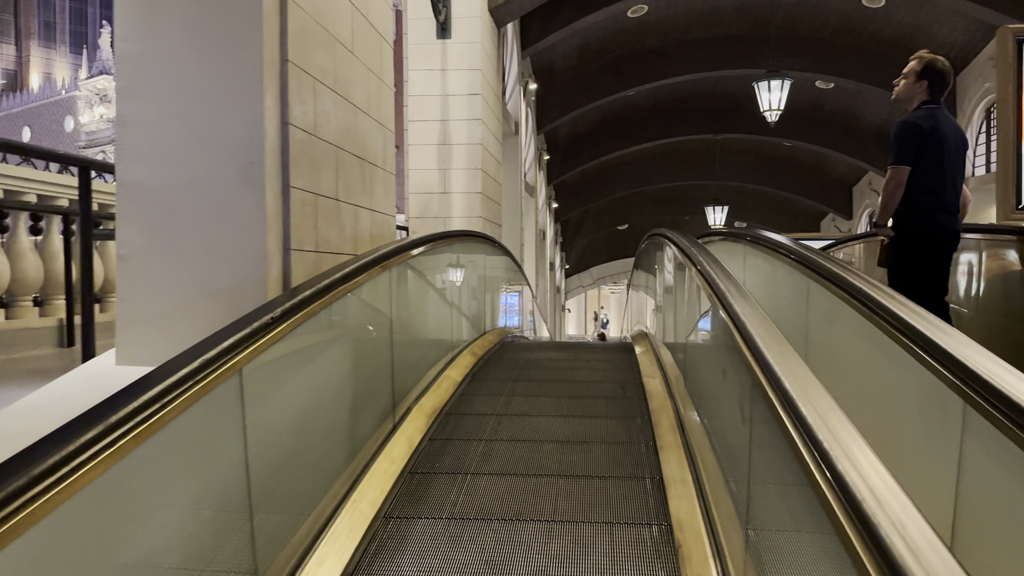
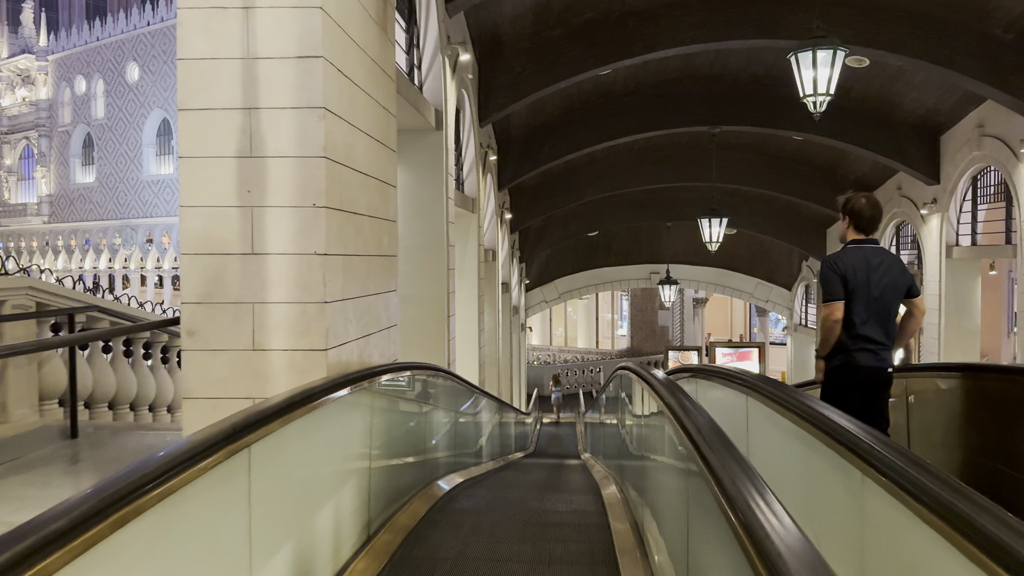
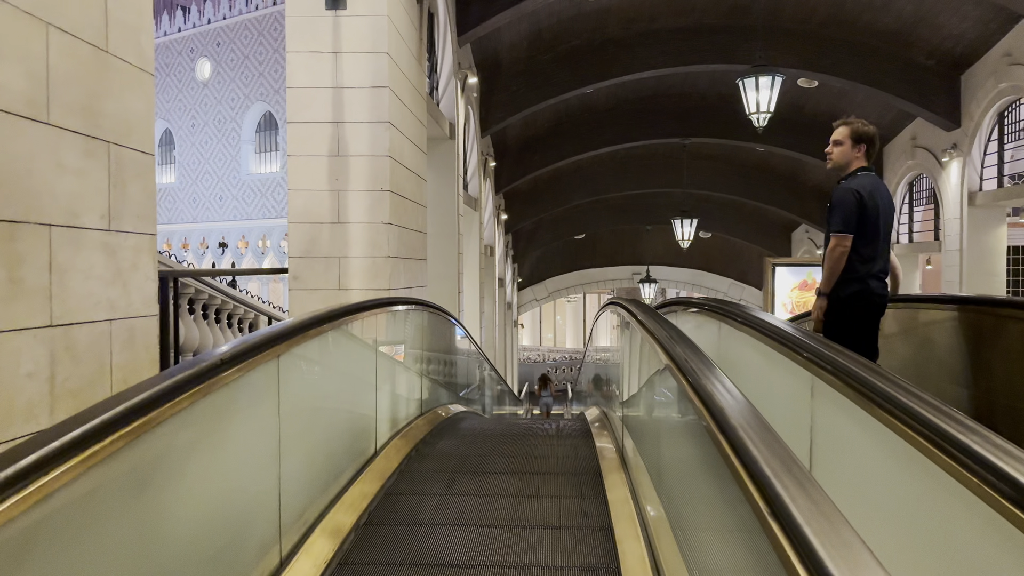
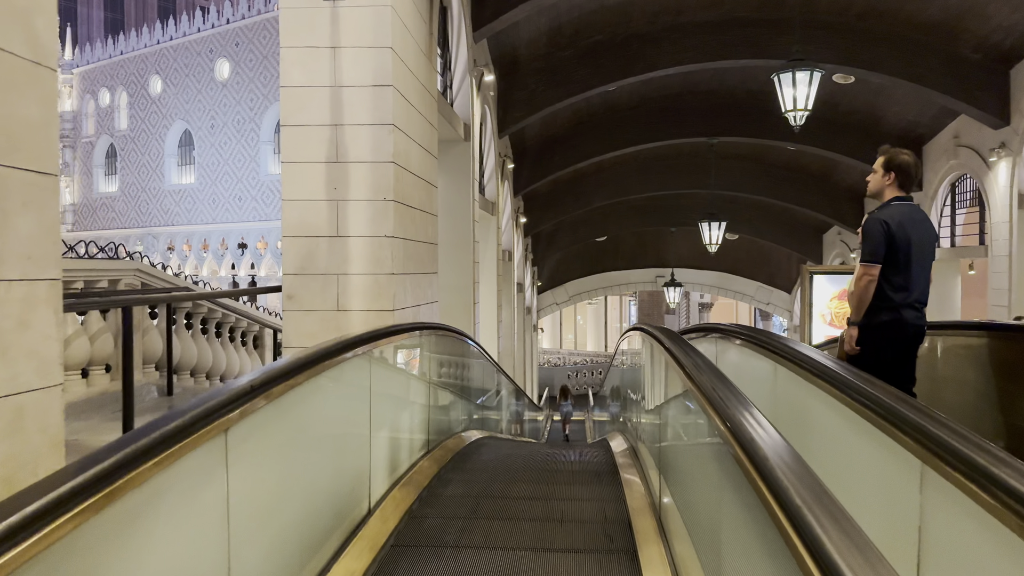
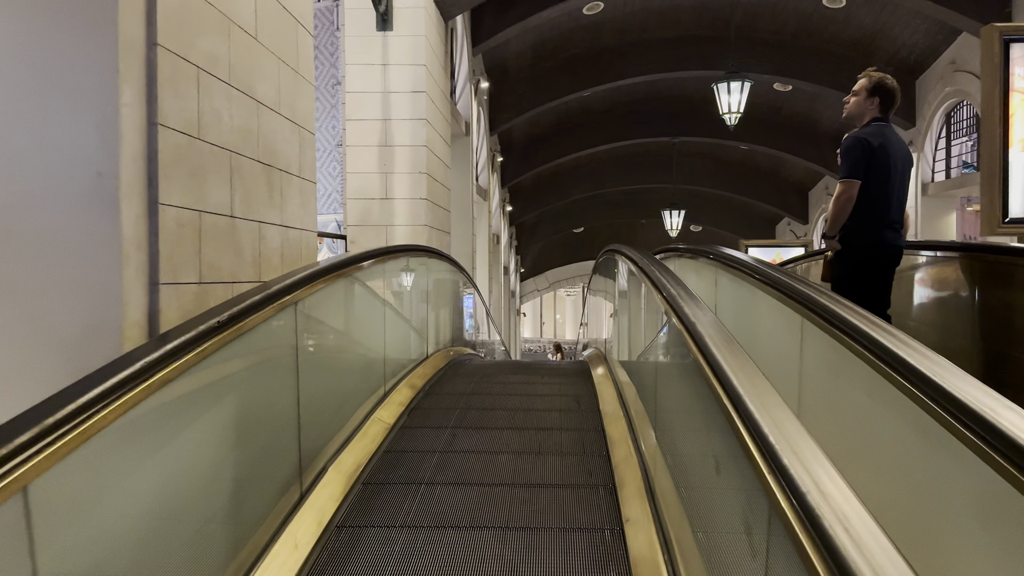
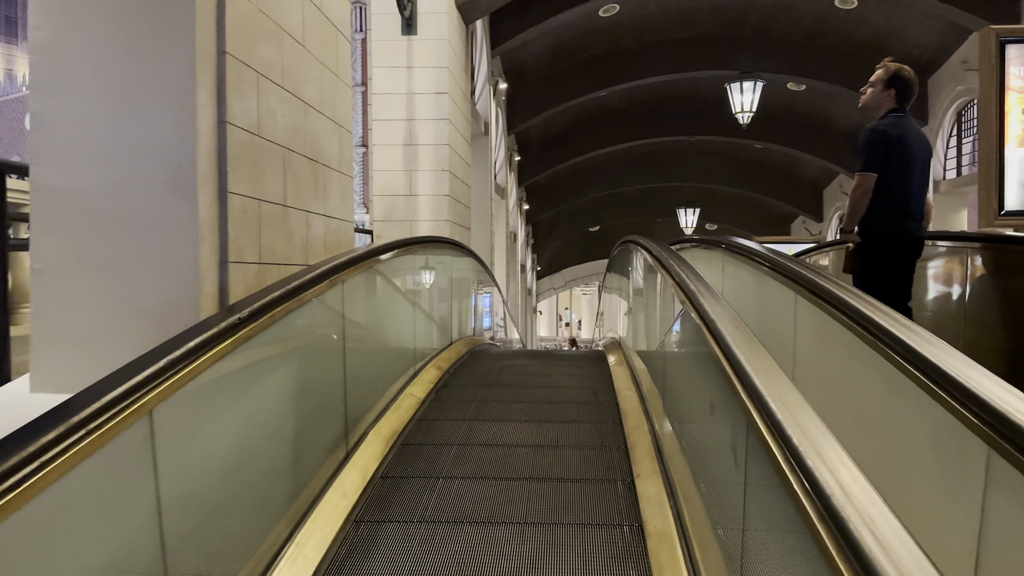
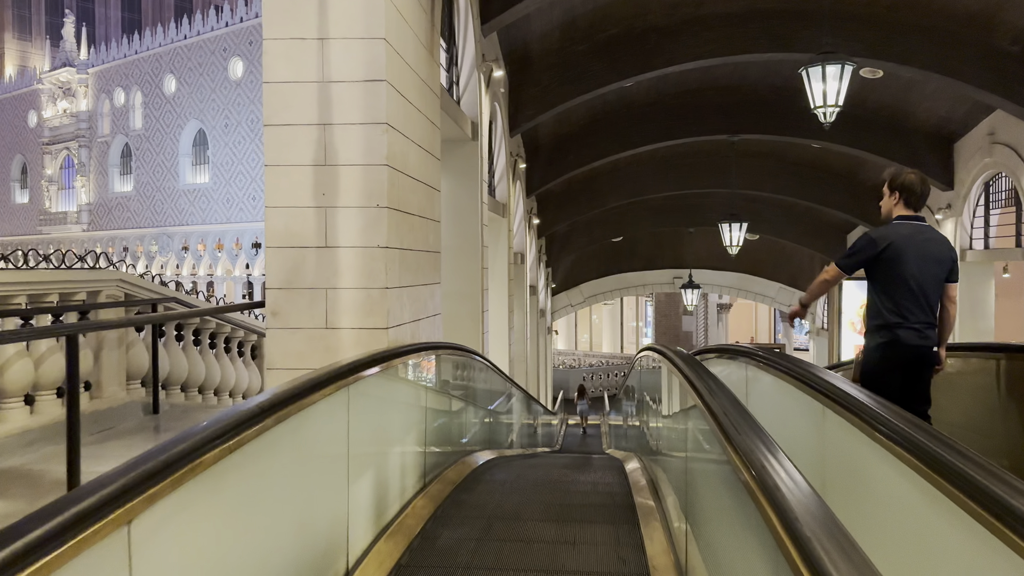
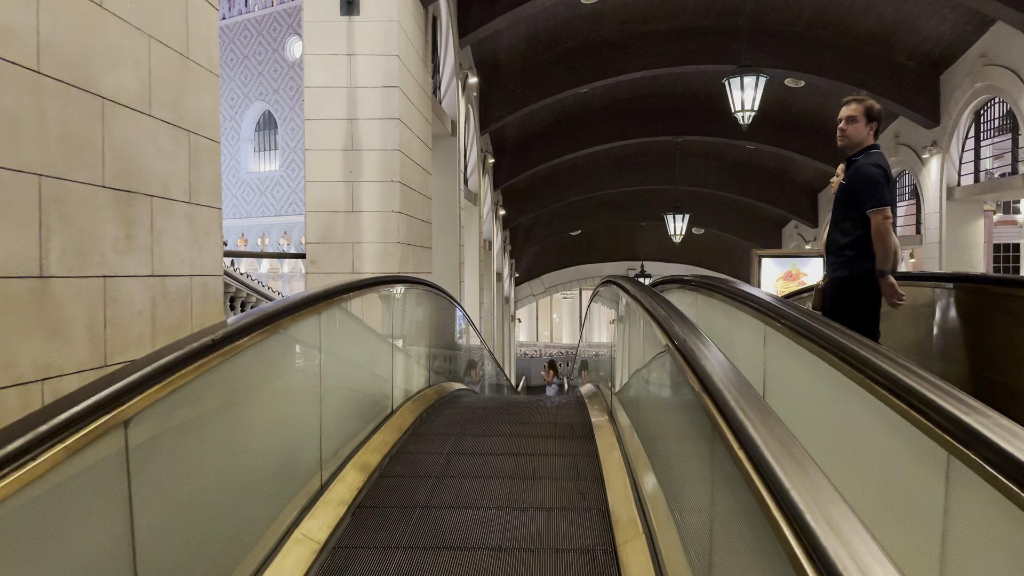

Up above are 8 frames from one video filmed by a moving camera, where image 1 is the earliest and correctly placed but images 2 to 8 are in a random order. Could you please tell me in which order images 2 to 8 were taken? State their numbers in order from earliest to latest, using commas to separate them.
6, 5, 8, 3, 4, 7, 2
